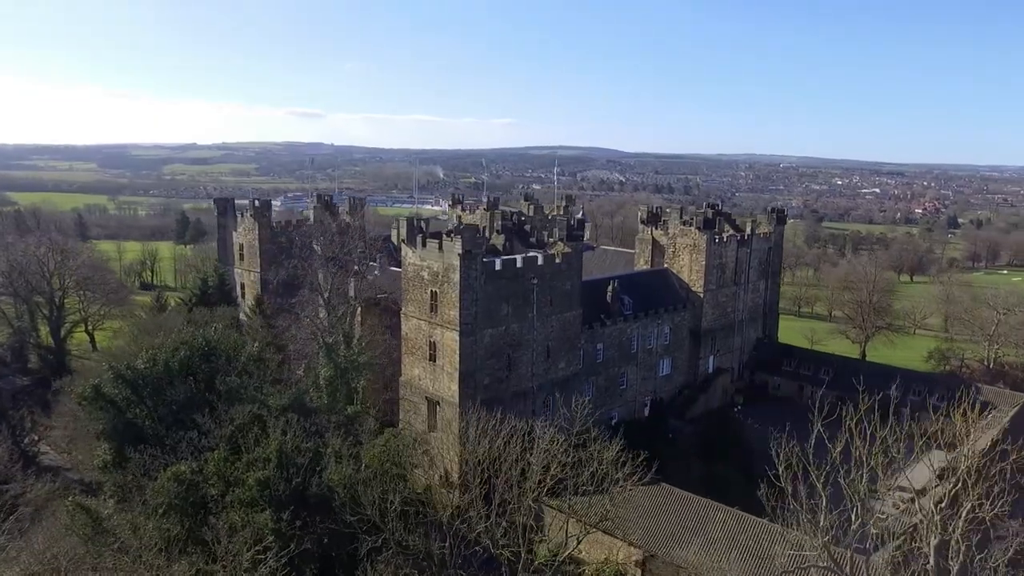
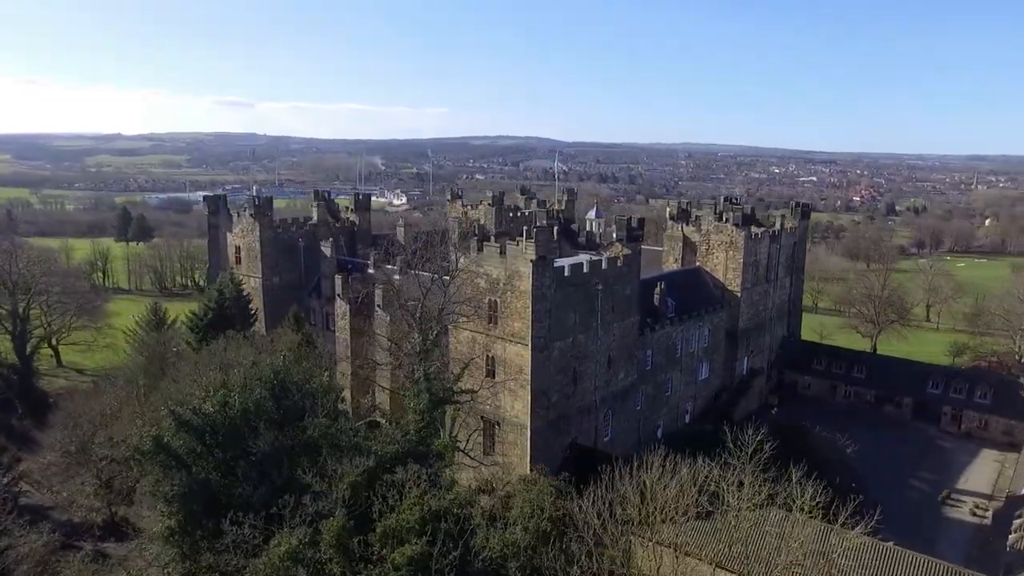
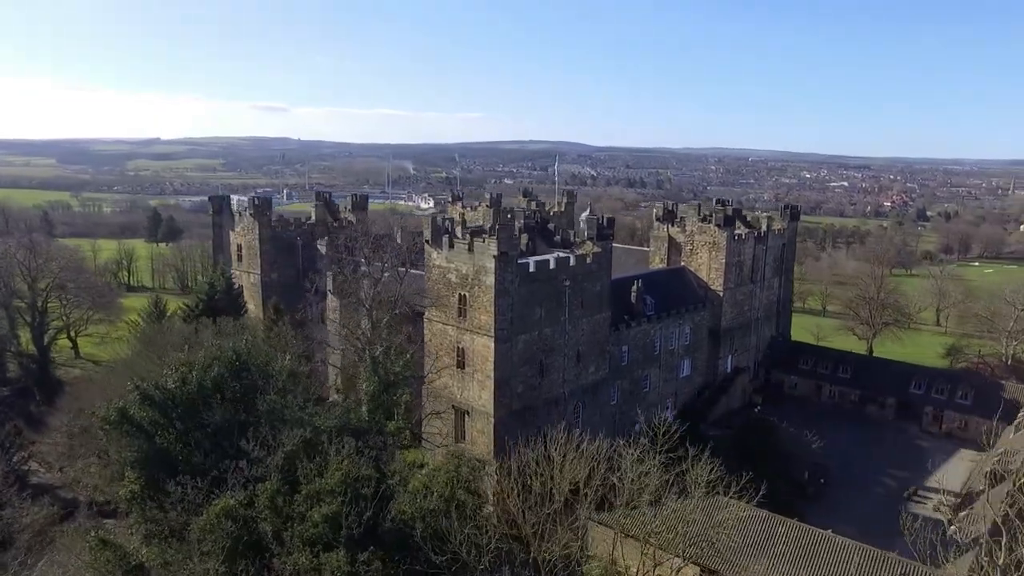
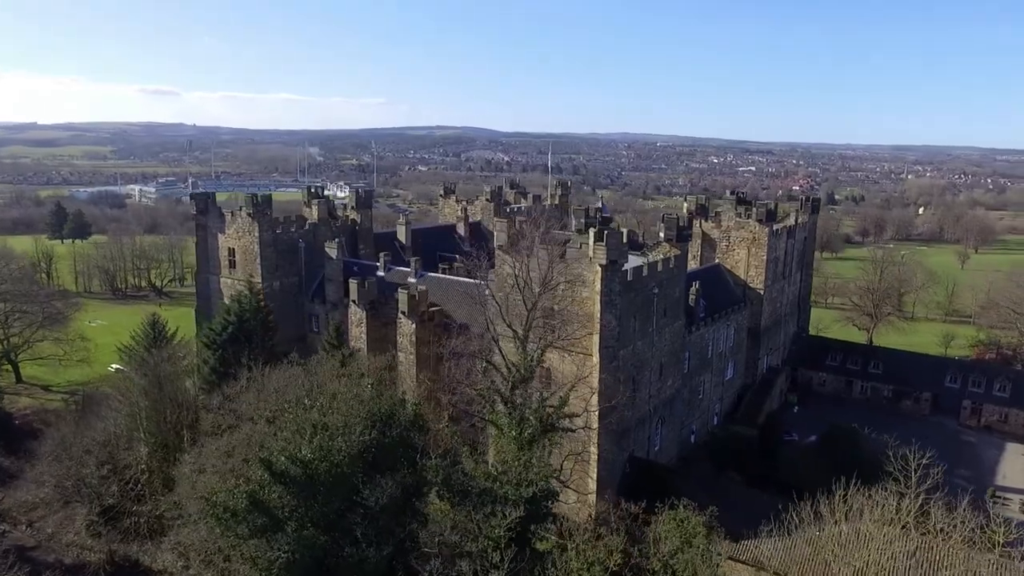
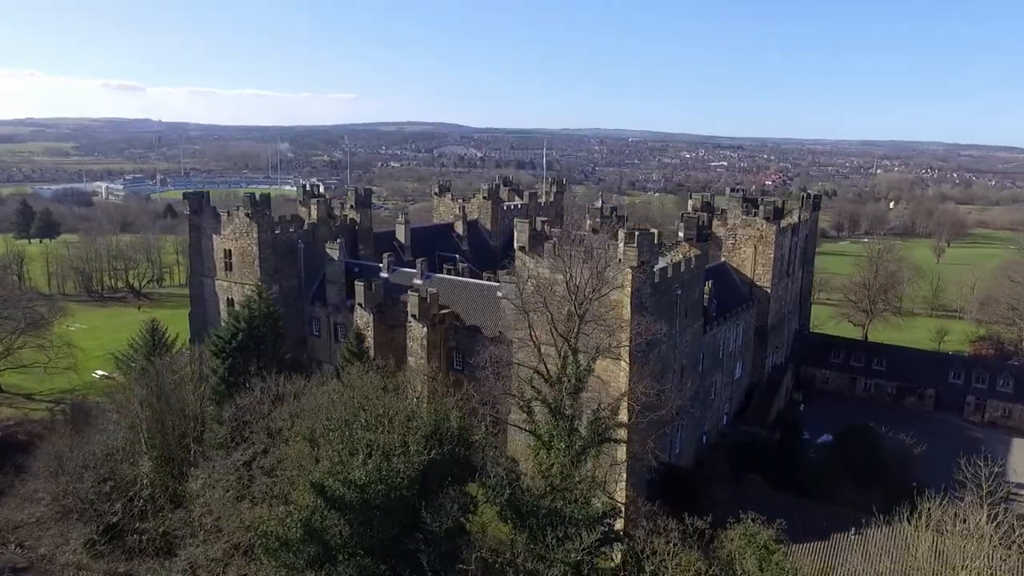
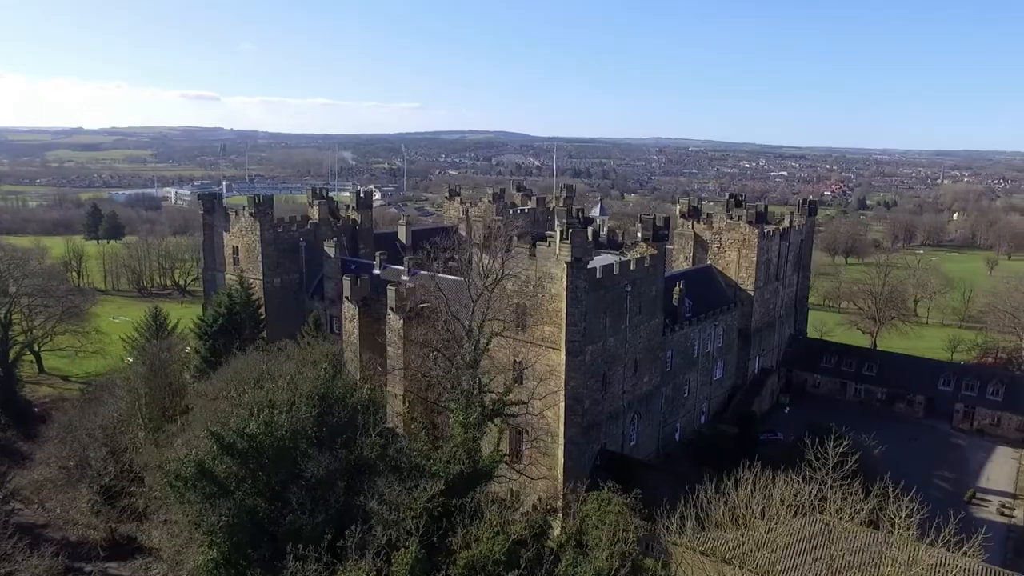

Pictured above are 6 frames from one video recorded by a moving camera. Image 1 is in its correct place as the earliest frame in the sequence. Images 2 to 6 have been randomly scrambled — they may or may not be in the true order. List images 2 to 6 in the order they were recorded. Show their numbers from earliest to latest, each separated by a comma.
3, 2, 6, 4, 5
